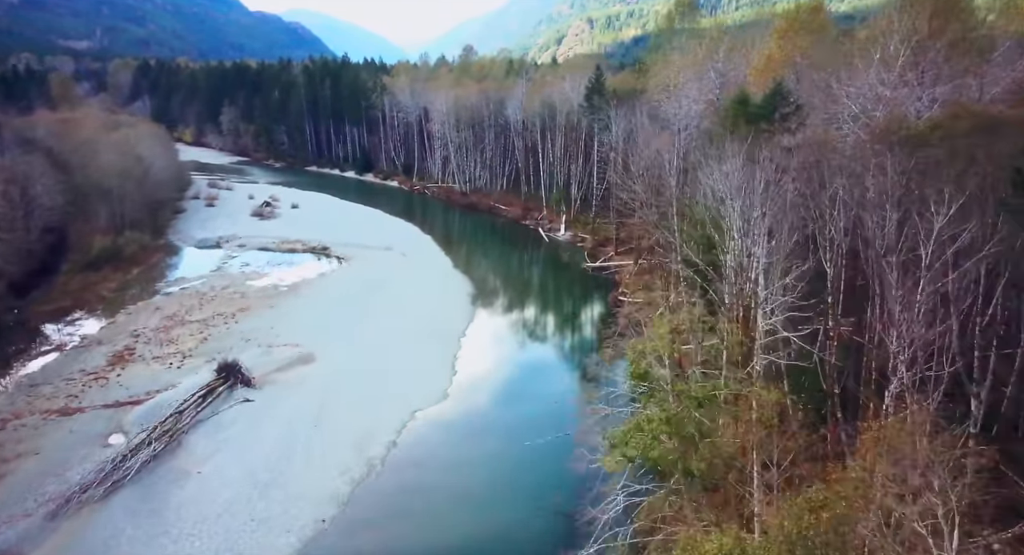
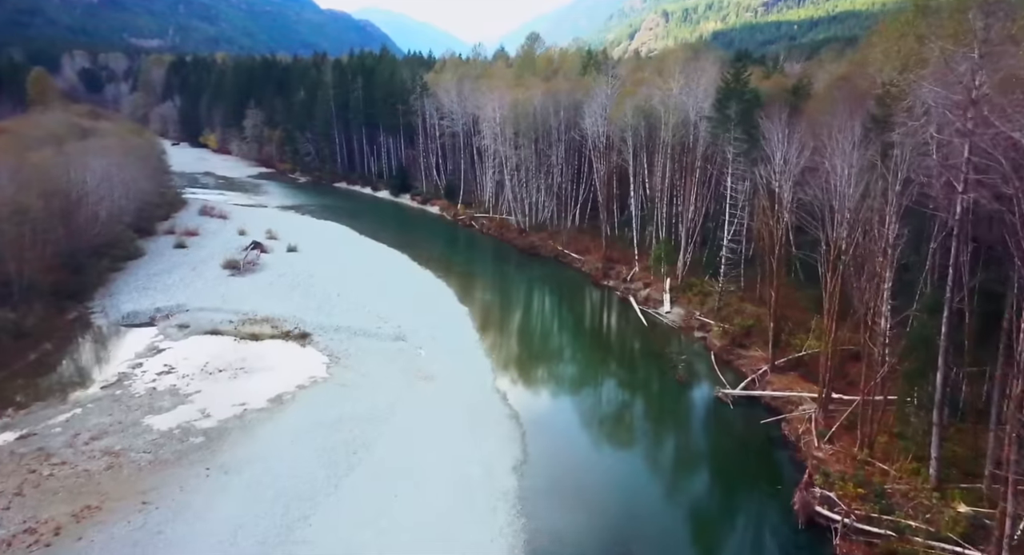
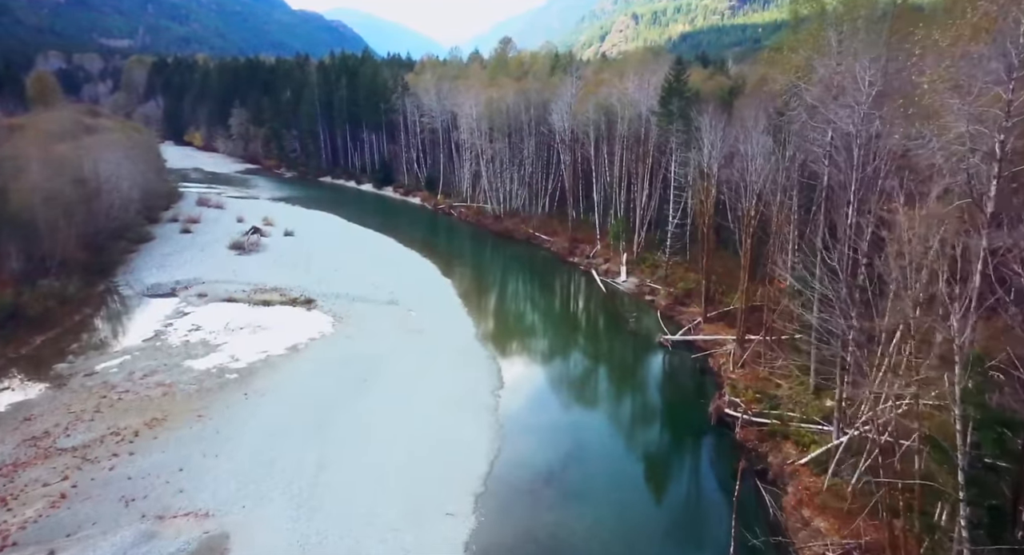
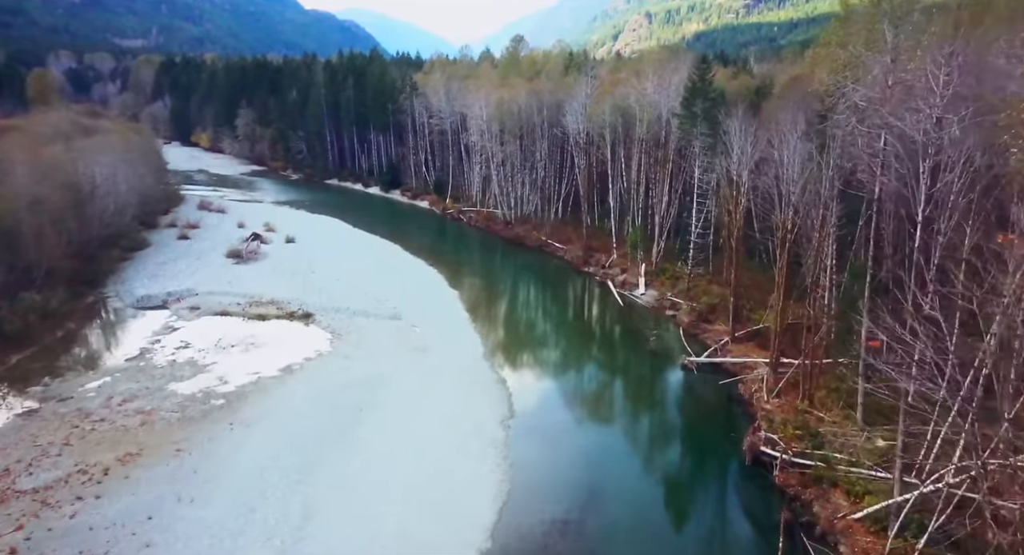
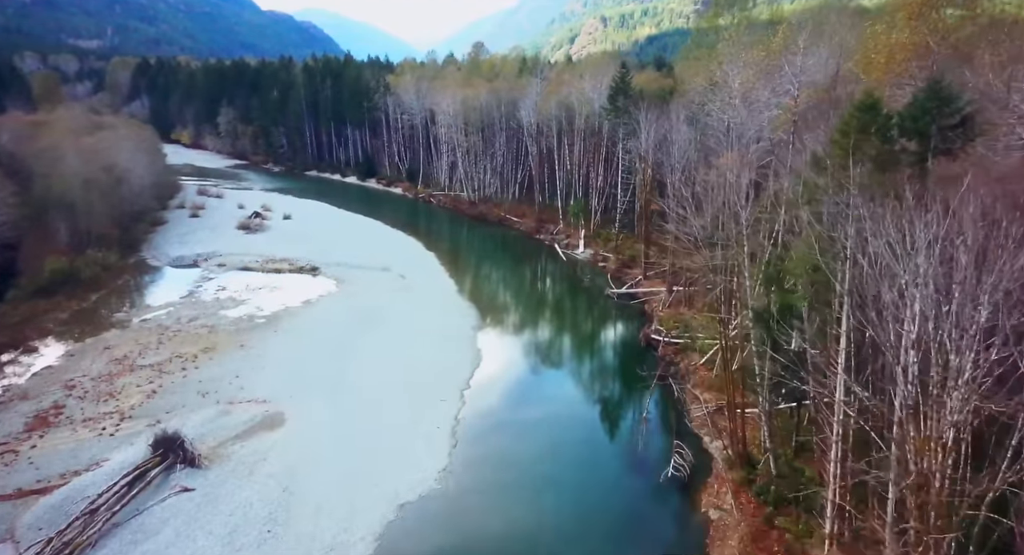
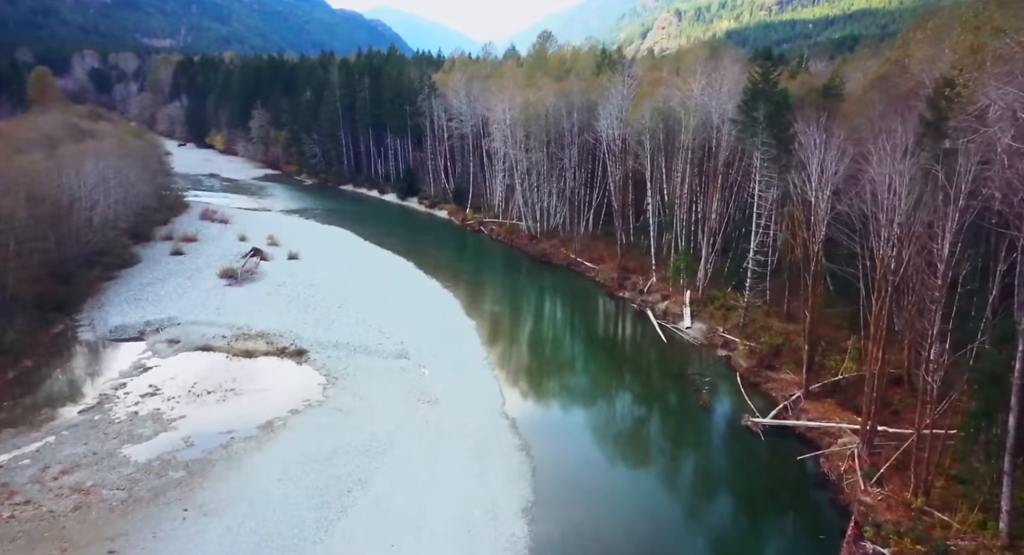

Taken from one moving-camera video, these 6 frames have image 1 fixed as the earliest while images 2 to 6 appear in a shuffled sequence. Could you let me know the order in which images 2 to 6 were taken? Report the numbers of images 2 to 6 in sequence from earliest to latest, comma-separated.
5, 3, 4, 2, 6
